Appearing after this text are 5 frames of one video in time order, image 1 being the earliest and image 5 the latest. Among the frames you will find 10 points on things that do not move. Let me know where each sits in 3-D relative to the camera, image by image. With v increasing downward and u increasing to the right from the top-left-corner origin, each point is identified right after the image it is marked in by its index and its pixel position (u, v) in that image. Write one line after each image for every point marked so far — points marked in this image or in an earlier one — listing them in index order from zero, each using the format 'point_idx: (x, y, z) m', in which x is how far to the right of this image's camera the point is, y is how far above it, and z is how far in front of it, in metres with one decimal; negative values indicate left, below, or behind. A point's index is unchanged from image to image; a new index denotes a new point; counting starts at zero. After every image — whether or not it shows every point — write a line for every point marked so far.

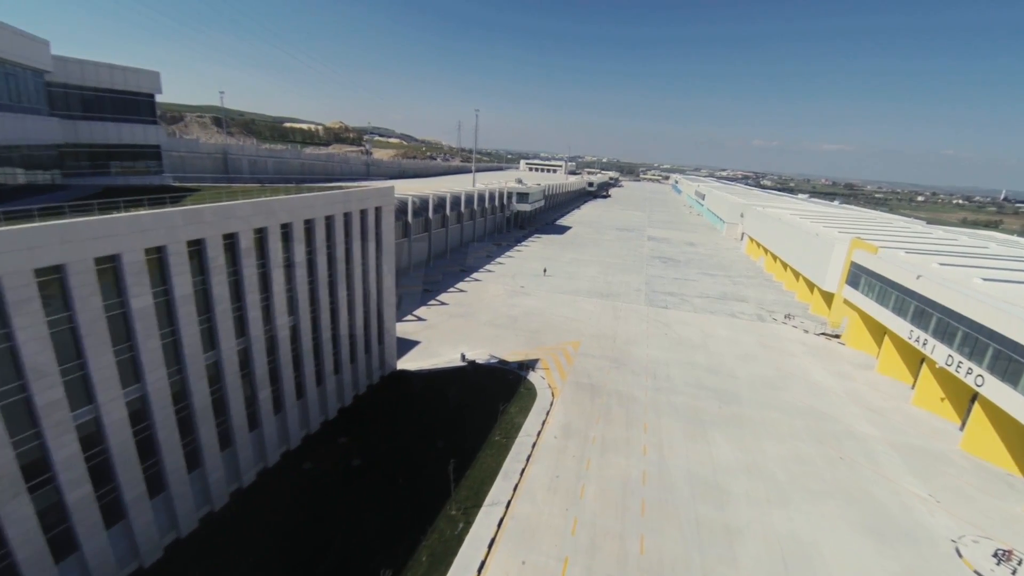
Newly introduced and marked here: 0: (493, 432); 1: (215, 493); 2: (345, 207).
0: (-0.7, -5.2, +19.7) m
1: (-7.9, -5.5, +14.8) m
2: (-5.7, +2.7, +18.7) m
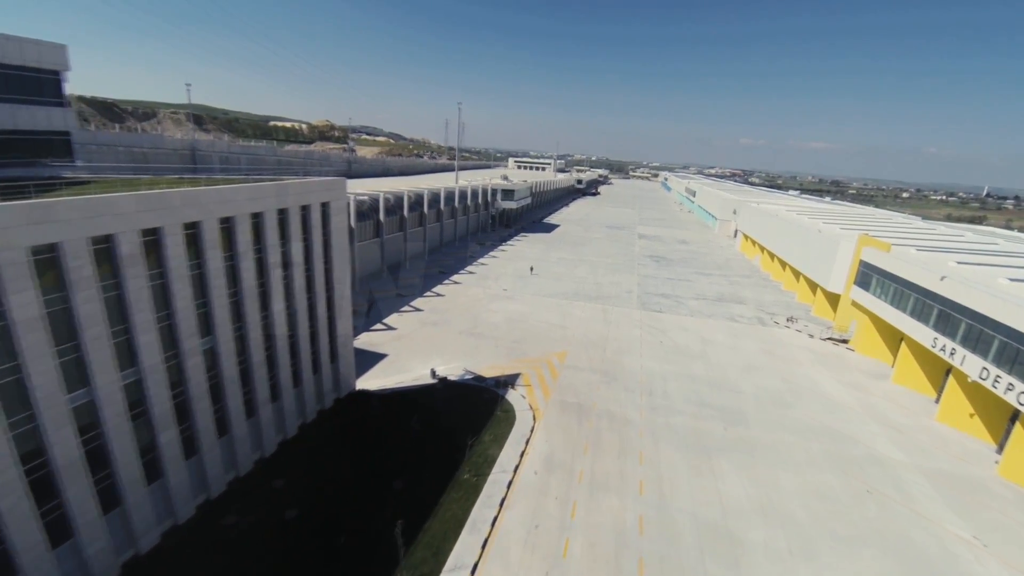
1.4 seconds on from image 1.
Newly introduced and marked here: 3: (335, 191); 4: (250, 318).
0: (-1.5, -5.5, +16.6) m
1: (-8.7, -5.9, +11.6) m
2: (-6.6, +2.4, +15.5) m
3: (-5.8, +3.2, +18.1) m
4: (-7.1, -0.8, +15.0) m
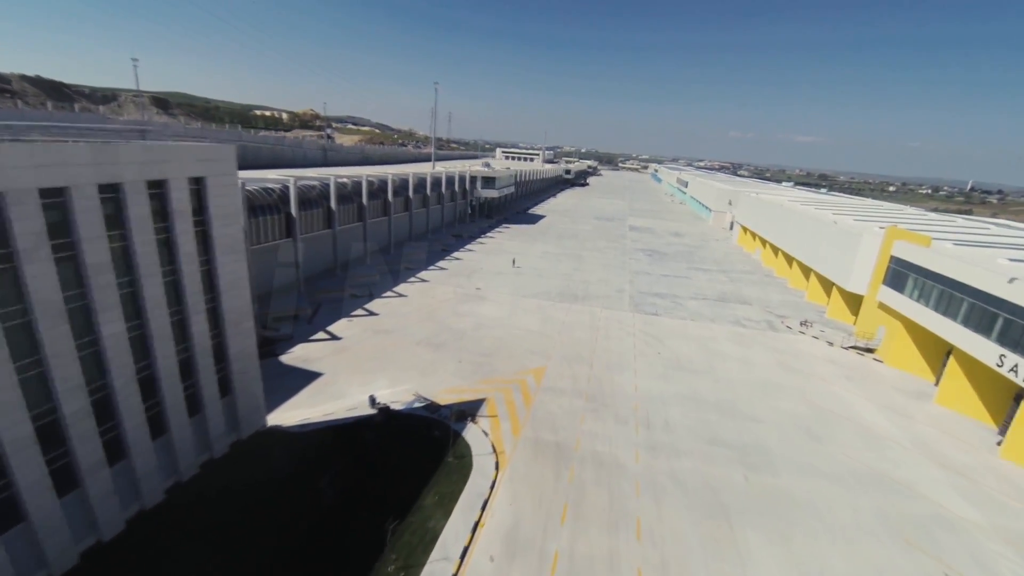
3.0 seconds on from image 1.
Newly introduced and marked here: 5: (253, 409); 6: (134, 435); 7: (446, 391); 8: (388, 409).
0: (-2.7, -5.7, +11.7) m
1: (-9.7, -6.2, +6.6) m
2: (-7.7, +2.2, +10.5) m
3: (-7.0, +3.0, +13.1) m
4: (-8.2, -1.1, +10.0) m
5: (-7.3, -3.4, +15.6) m
6: (-8.1, -3.1, +11.9) m
7: (-2.4, -3.7, +19.7) m
8: (-4.0, -3.9, +17.9) m
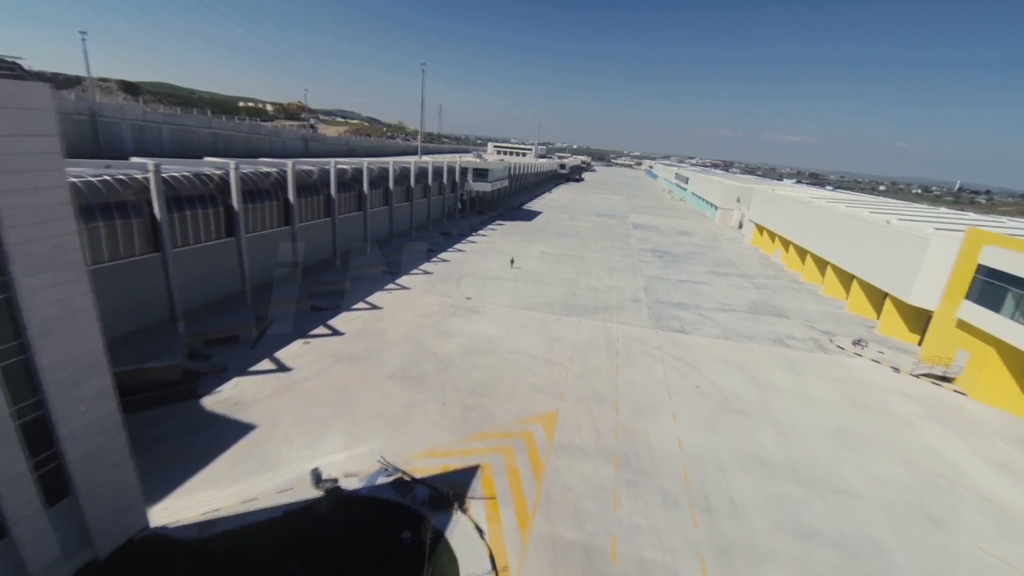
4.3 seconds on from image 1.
0: (-2.5, -6.3, +6.3) m
1: (-9.4, -6.8, +1.1) m
2: (-7.4, +1.5, +4.9) m
3: (-6.8, +2.4, +7.5) m
4: (-8.0, -1.7, +4.4) m
5: (-7.2, -4.0, +10.1) m
6: (-7.9, -3.7, +6.4) m
7: (-2.3, -4.3, +14.3) m
8: (-3.9, -4.5, +12.5) m
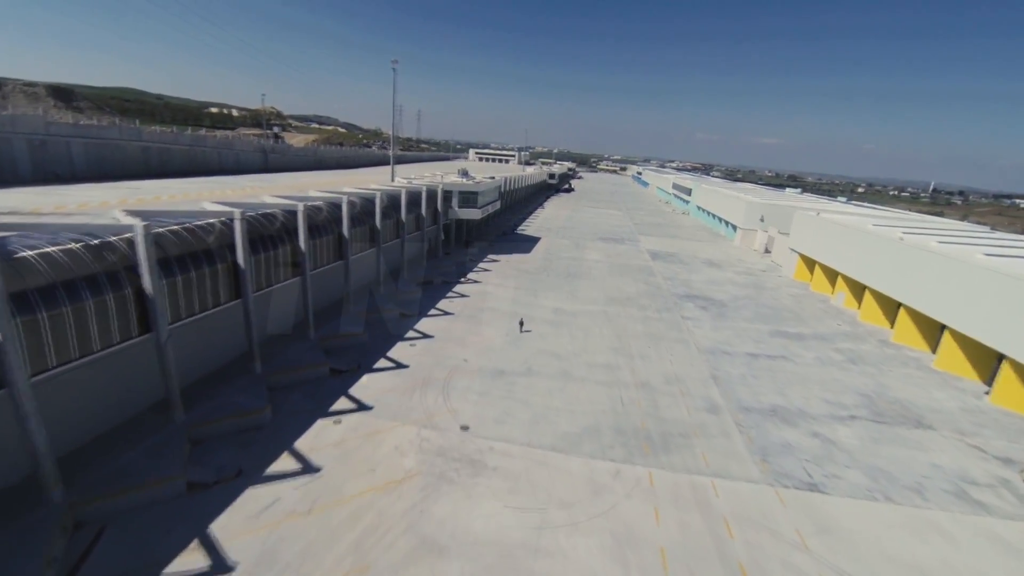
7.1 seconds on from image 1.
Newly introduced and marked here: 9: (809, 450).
0: (-1.0, -10.1, -4.0) m
1: (-7.7, -10.6, -9.5) m
2: (-5.9, -2.3, -5.5) m
3: (-5.4, -1.5, -2.9) m
4: (-6.5, -5.5, -6.0) m
5: (-5.8, -7.9, -0.3) m
6: (-6.4, -7.5, -4.1) m
7: (-1.1, -8.1, +4.0) m
8: (-2.6, -8.3, +2.1) m
9: (+9.7, -5.4, +18.2) m
